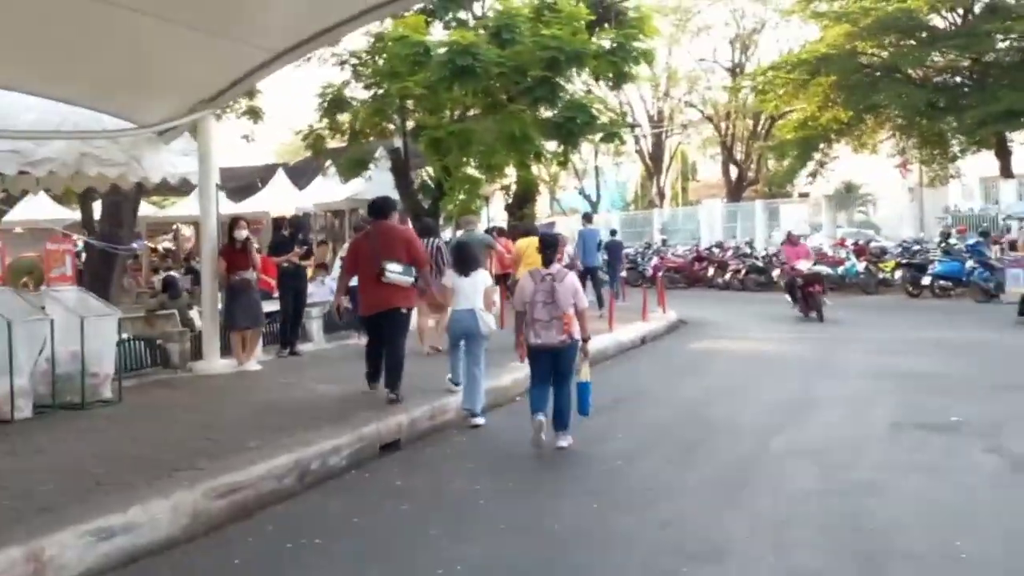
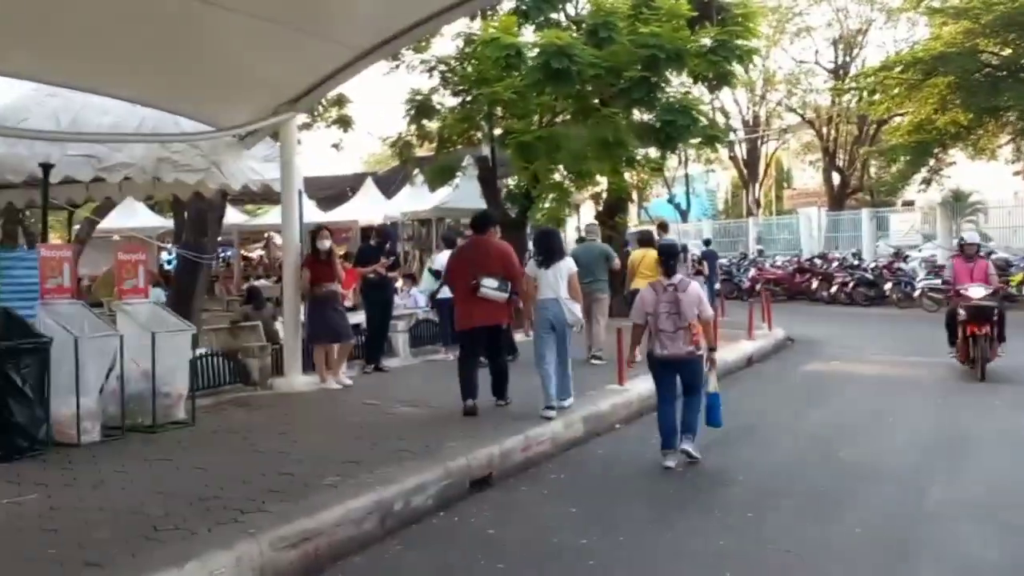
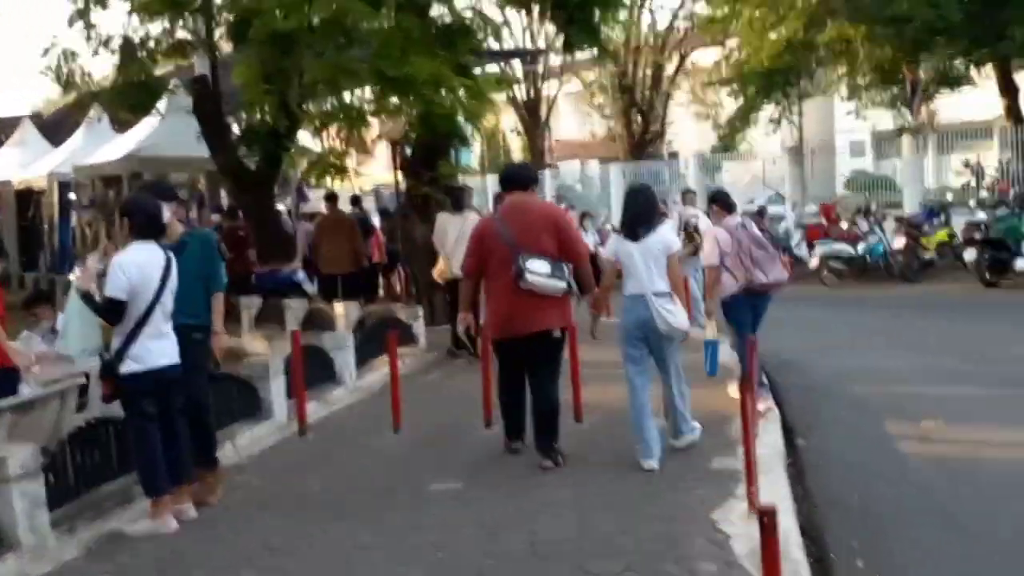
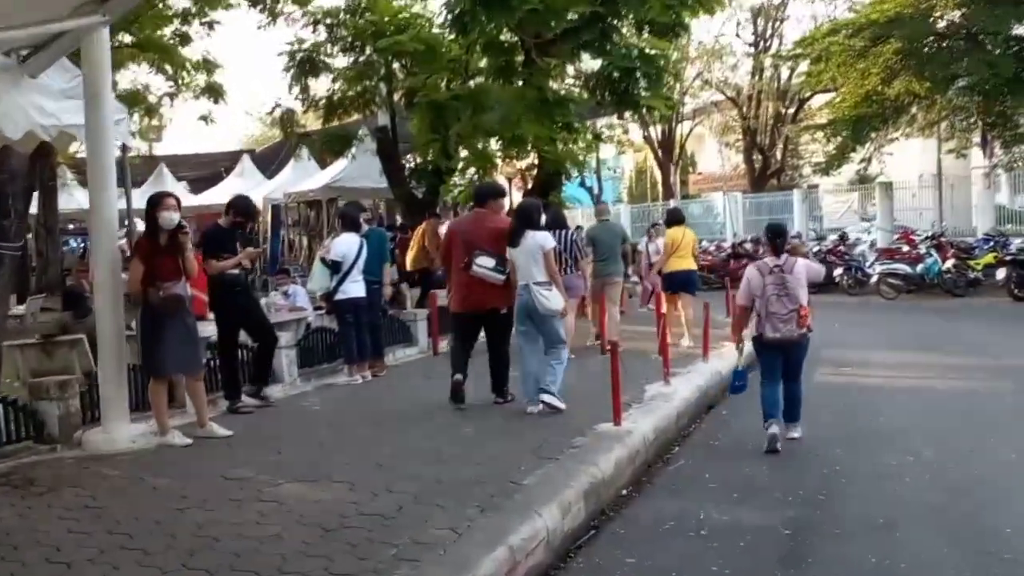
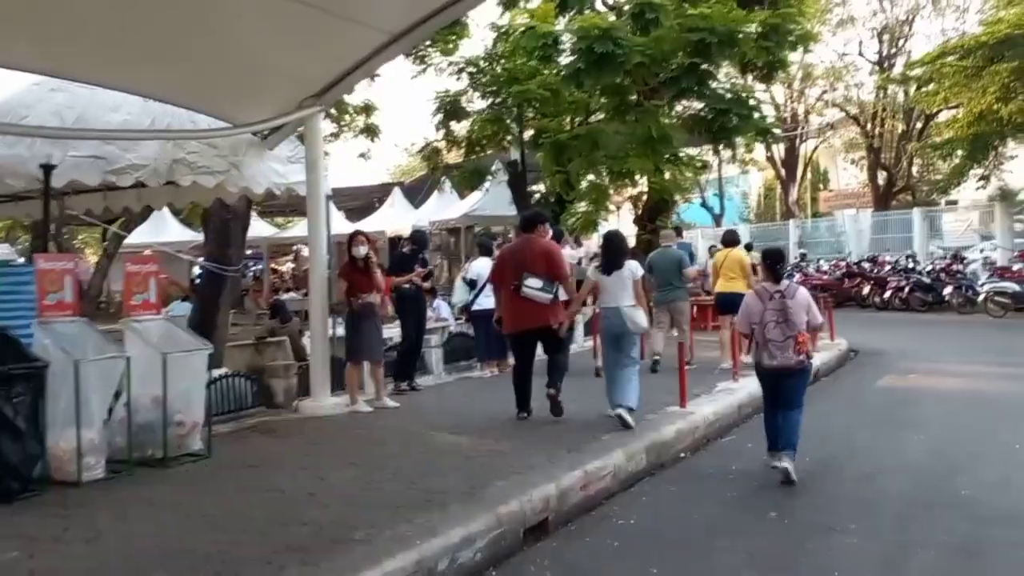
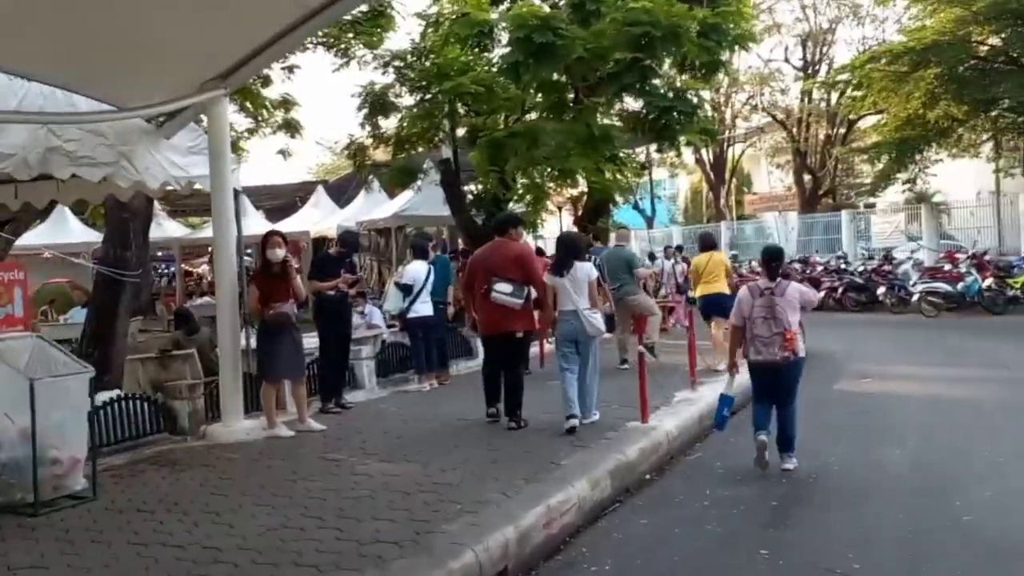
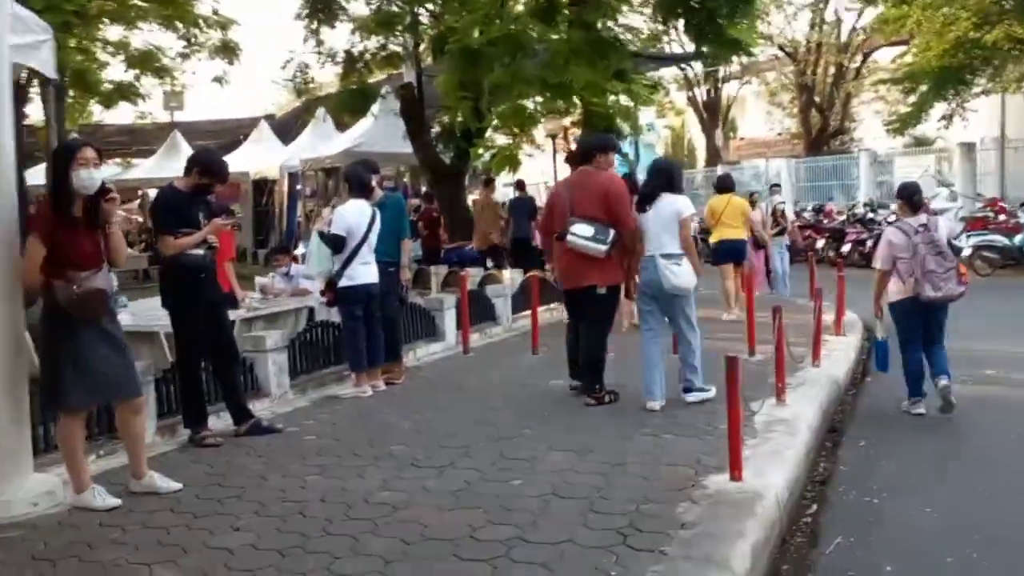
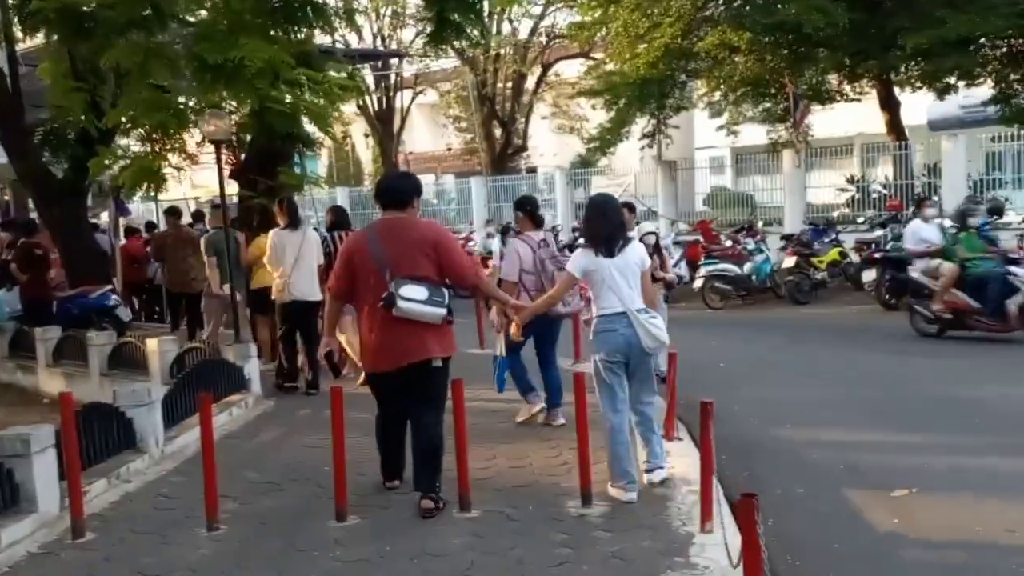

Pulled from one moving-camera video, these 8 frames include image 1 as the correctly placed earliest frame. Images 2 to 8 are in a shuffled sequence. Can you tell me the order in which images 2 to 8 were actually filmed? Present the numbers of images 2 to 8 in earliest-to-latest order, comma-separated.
2, 5, 6, 4, 7, 3, 8
